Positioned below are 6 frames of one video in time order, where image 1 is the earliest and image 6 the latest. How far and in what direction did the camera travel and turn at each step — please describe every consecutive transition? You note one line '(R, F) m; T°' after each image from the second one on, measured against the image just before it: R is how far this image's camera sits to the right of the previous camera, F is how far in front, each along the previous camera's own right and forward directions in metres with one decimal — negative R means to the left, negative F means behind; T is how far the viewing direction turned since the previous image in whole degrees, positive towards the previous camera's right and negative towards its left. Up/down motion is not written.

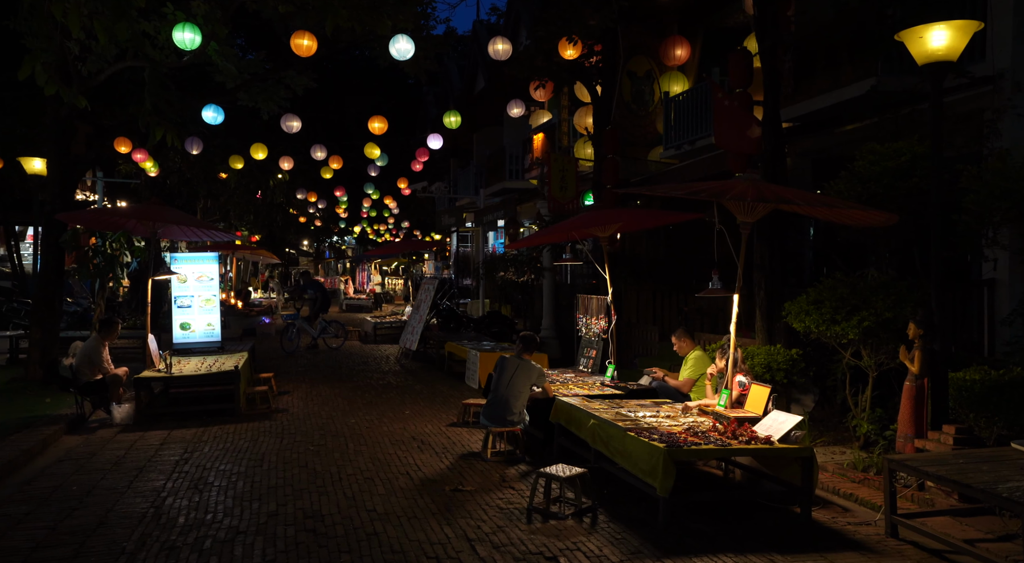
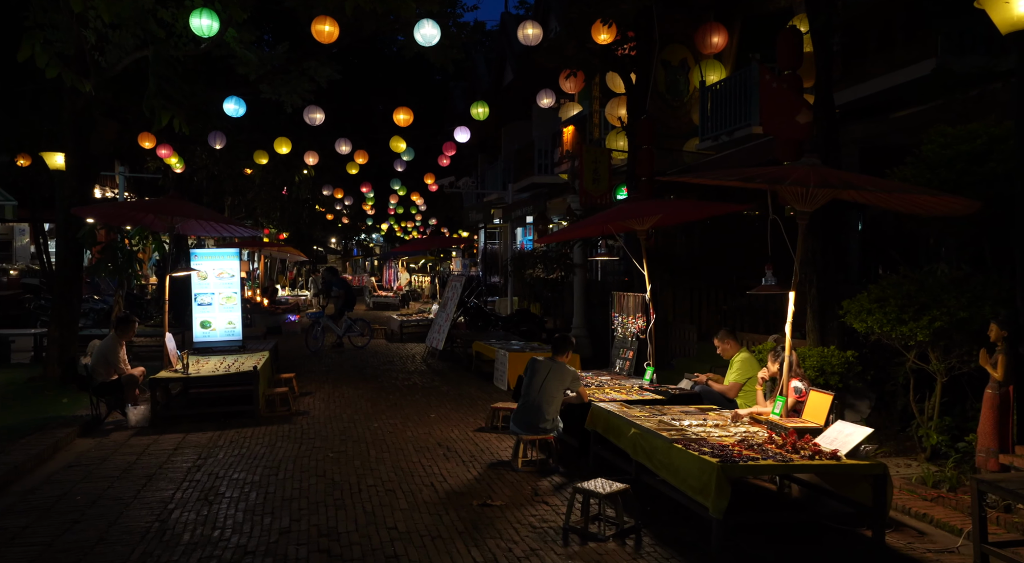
(0.0, +0.6) m; -2°
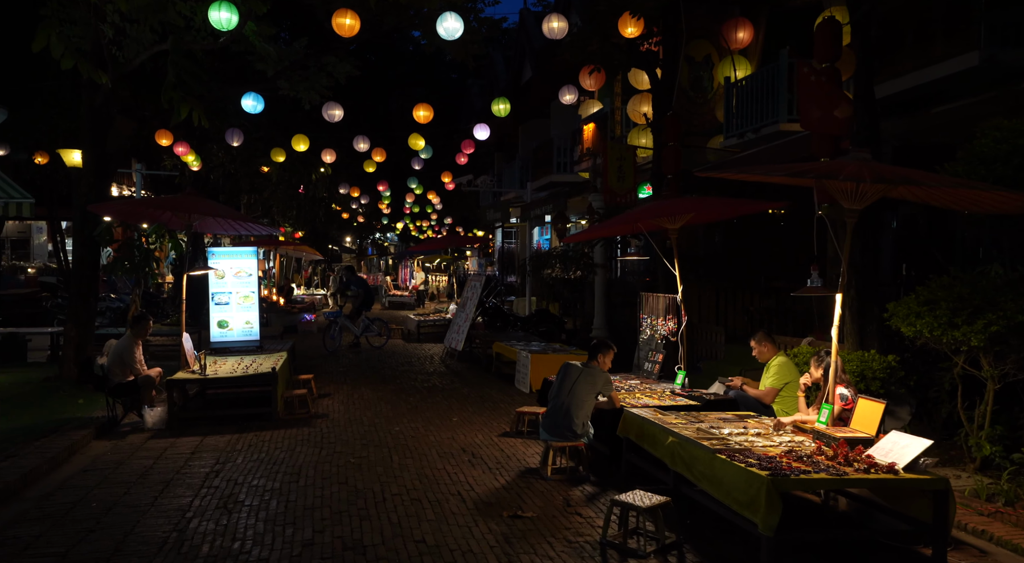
(-0.2, +0.3) m; -1°
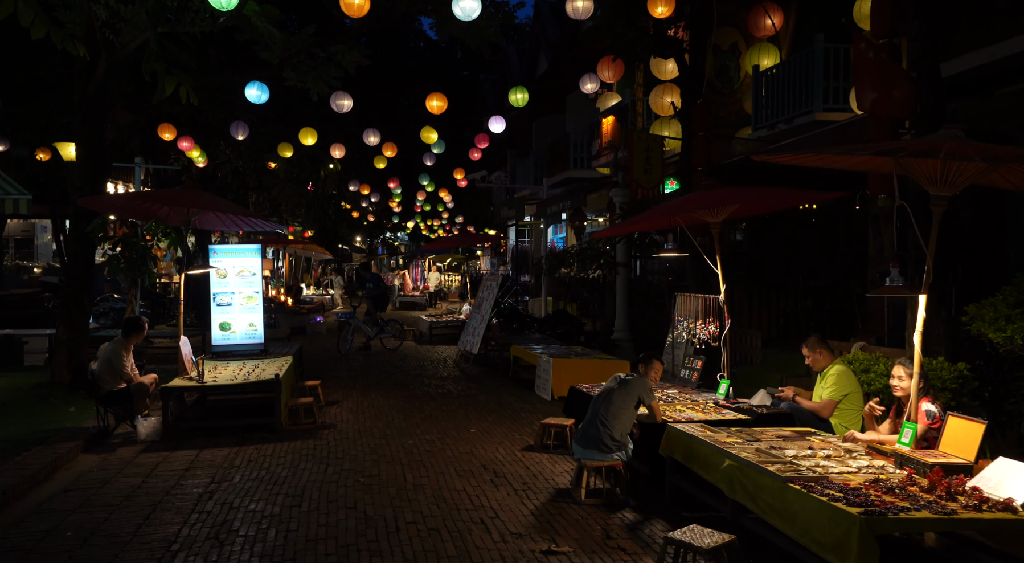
(-0.2, +0.8) m; -1°
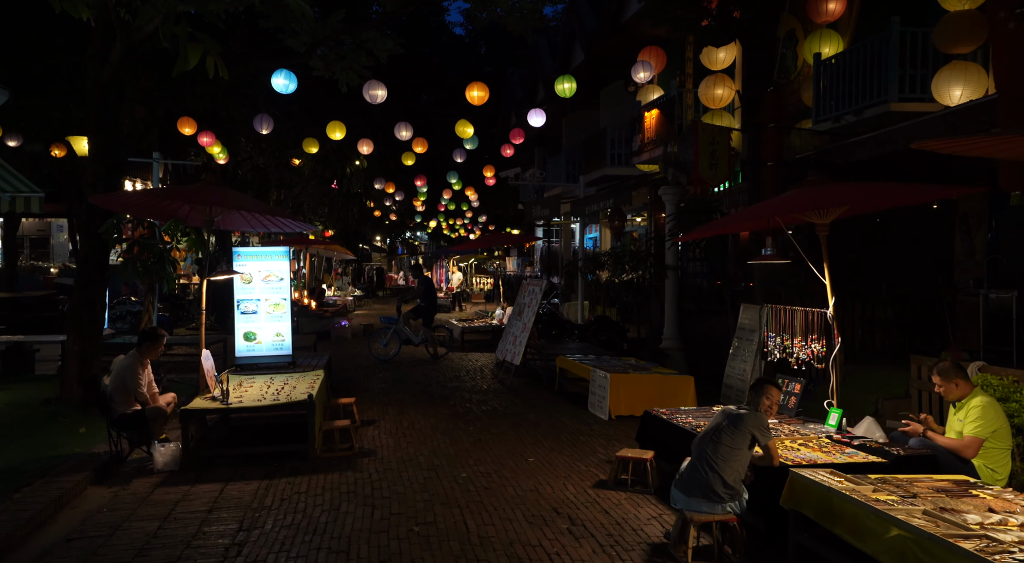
(-0.5, +1.1) m; -1°
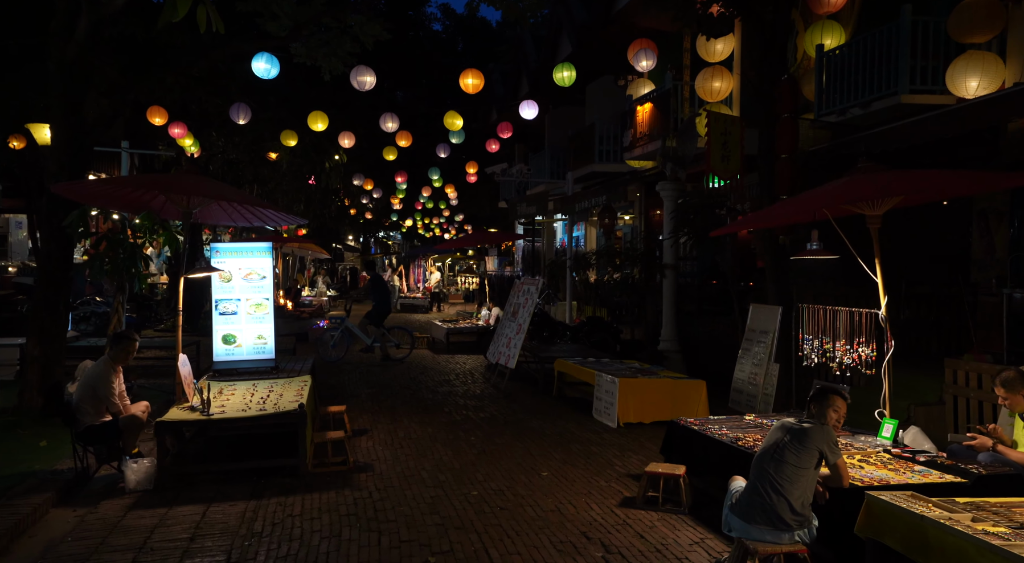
(-0.4, +0.7) m; +2°
